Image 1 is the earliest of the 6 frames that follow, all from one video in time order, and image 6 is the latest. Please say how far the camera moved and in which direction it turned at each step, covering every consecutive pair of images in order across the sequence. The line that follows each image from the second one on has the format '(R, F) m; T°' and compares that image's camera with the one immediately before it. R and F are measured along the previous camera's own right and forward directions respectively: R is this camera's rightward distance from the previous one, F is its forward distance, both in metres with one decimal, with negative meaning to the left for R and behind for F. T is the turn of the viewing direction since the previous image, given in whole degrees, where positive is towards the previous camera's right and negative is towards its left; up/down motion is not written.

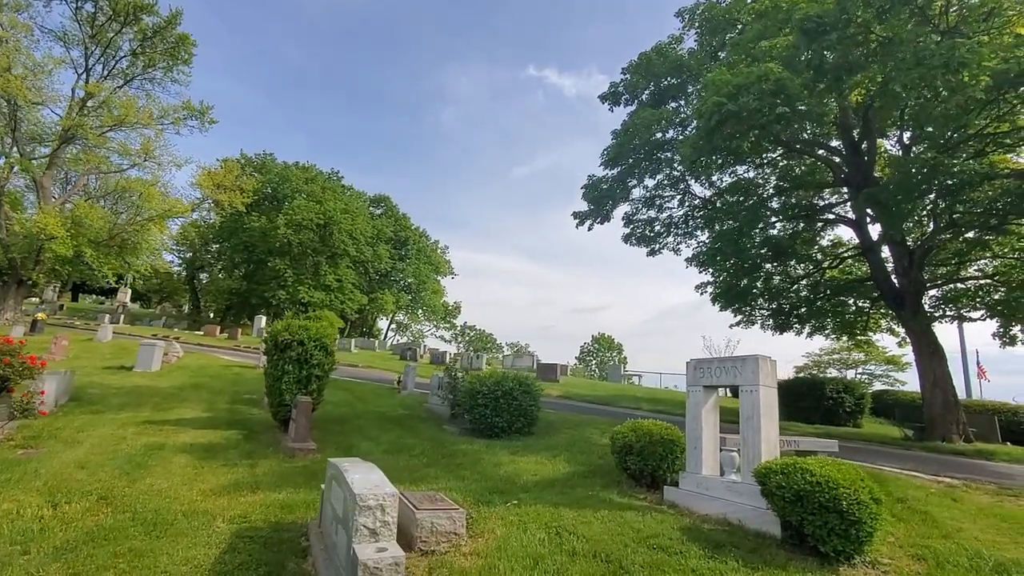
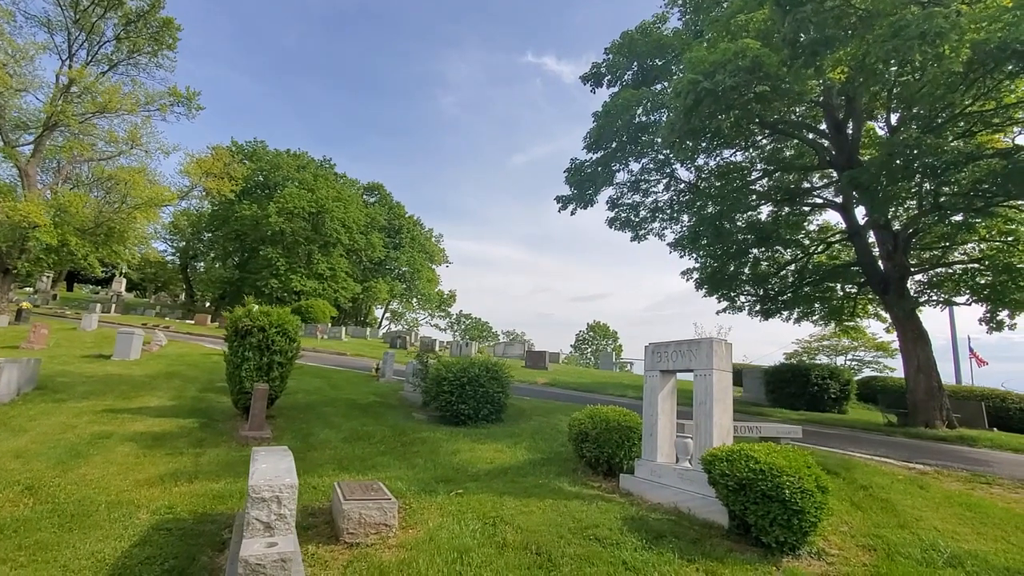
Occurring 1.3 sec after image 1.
(+0.6, +0.3) m; 0°
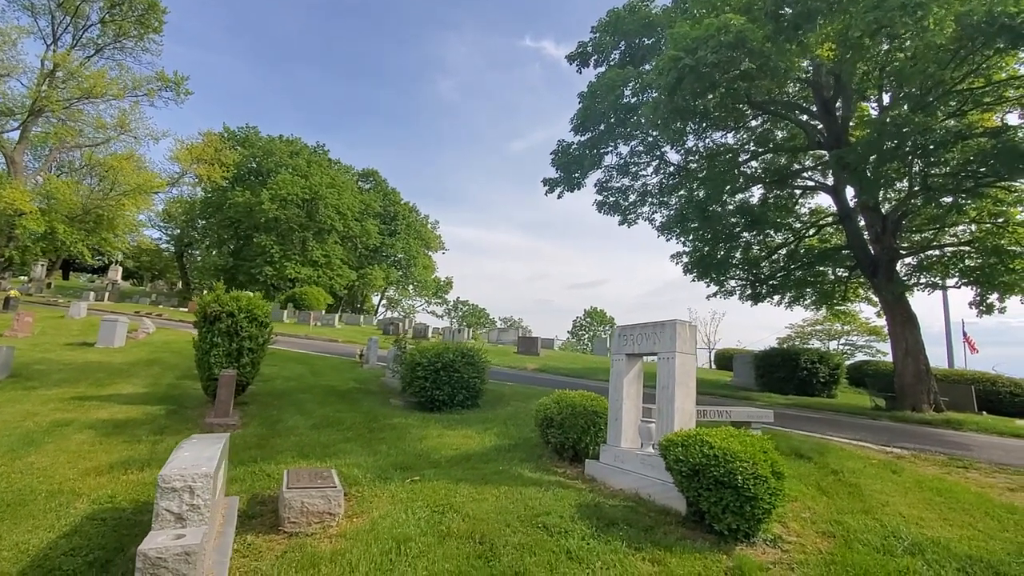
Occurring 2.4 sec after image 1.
(+0.4, +0.2) m; 0°
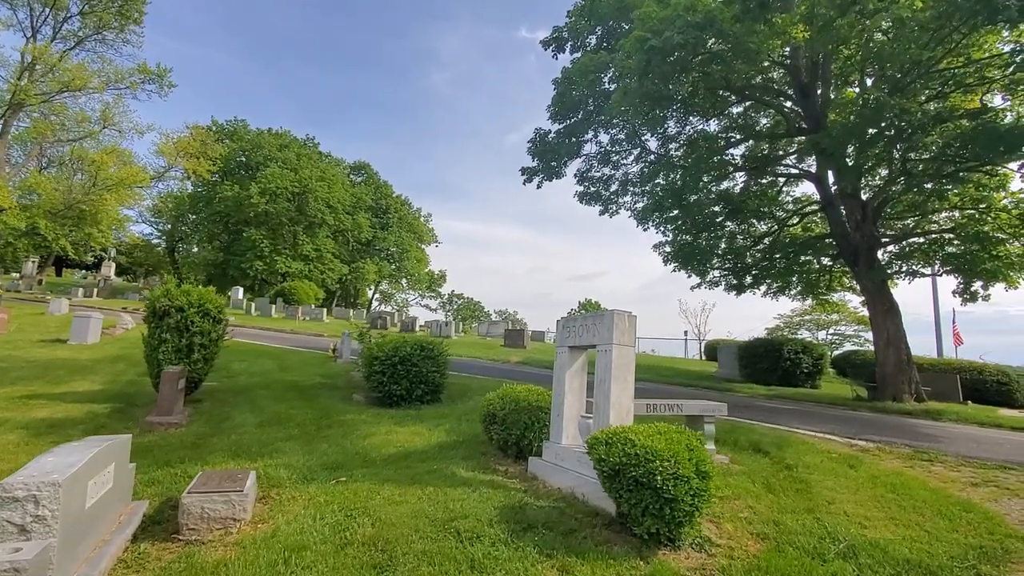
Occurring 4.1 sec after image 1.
(+0.6, +0.3) m; 0°
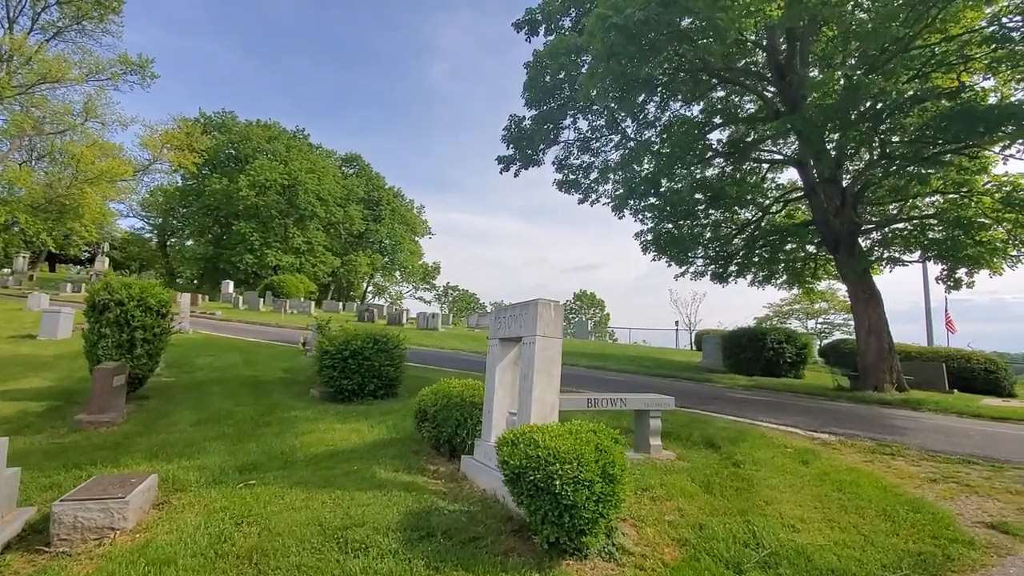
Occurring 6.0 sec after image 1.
(+0.7, +0.4) m; 0°
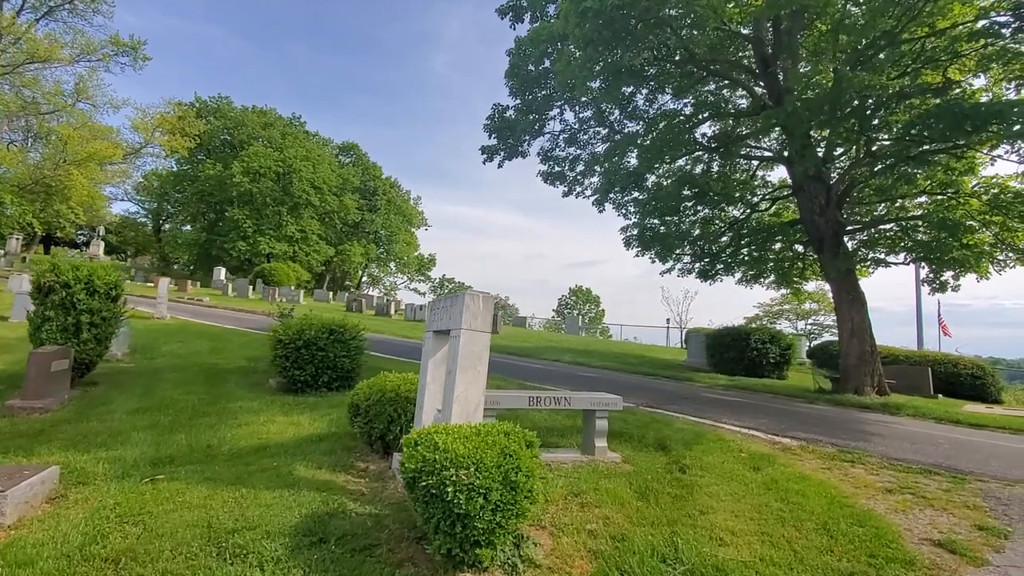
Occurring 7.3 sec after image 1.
(+0.6, +0.3) m; 0°
